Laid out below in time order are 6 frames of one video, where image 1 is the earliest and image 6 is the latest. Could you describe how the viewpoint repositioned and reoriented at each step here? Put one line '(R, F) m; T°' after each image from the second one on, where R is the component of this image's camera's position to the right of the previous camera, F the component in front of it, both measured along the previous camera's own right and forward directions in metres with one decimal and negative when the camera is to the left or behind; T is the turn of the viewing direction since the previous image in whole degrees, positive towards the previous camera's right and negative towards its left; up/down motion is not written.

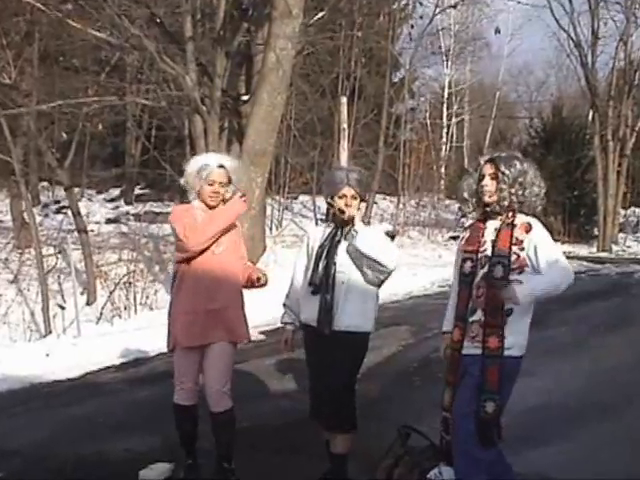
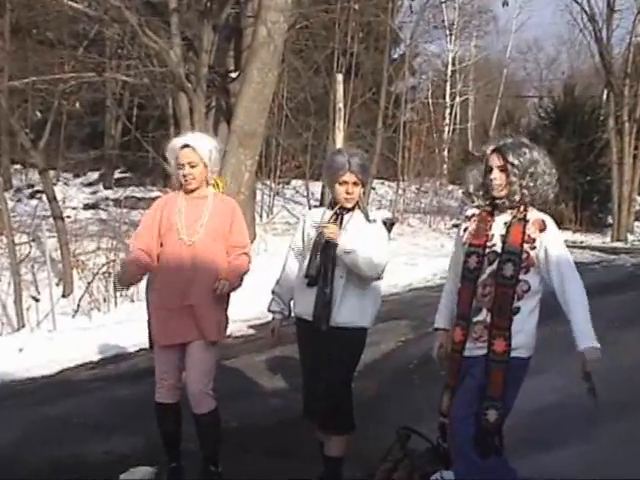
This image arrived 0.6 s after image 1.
(0.0, +0.8) m; 0°
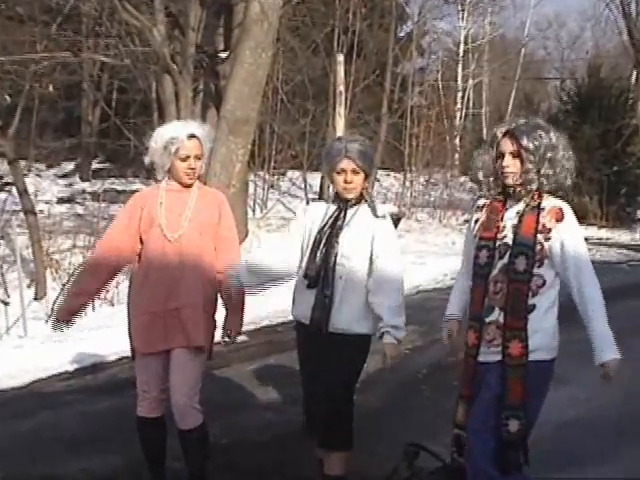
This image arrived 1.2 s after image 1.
(0.0, +1.0) m; 0°
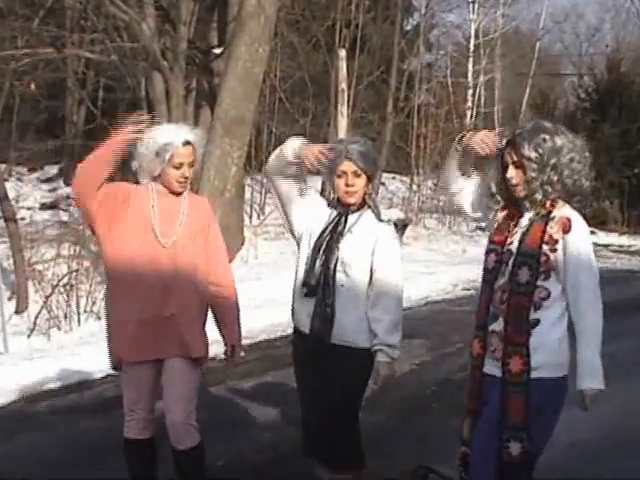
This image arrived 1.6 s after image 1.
(0.0, +0.6) m; 0°
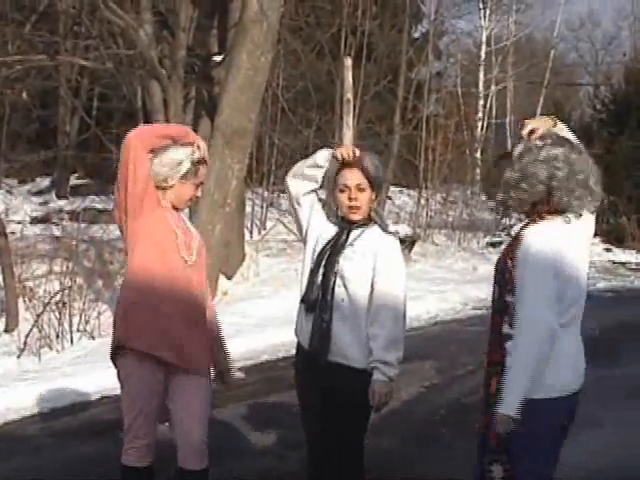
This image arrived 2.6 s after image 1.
(0.0, +0.4) m; 0°
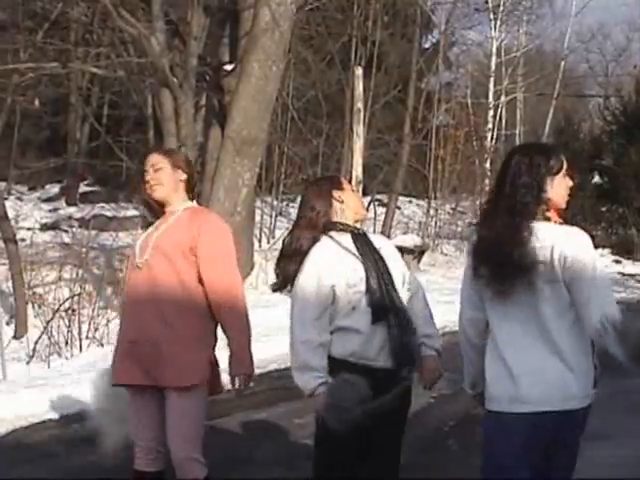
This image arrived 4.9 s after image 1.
(0.0, 0.0) m; 0°
